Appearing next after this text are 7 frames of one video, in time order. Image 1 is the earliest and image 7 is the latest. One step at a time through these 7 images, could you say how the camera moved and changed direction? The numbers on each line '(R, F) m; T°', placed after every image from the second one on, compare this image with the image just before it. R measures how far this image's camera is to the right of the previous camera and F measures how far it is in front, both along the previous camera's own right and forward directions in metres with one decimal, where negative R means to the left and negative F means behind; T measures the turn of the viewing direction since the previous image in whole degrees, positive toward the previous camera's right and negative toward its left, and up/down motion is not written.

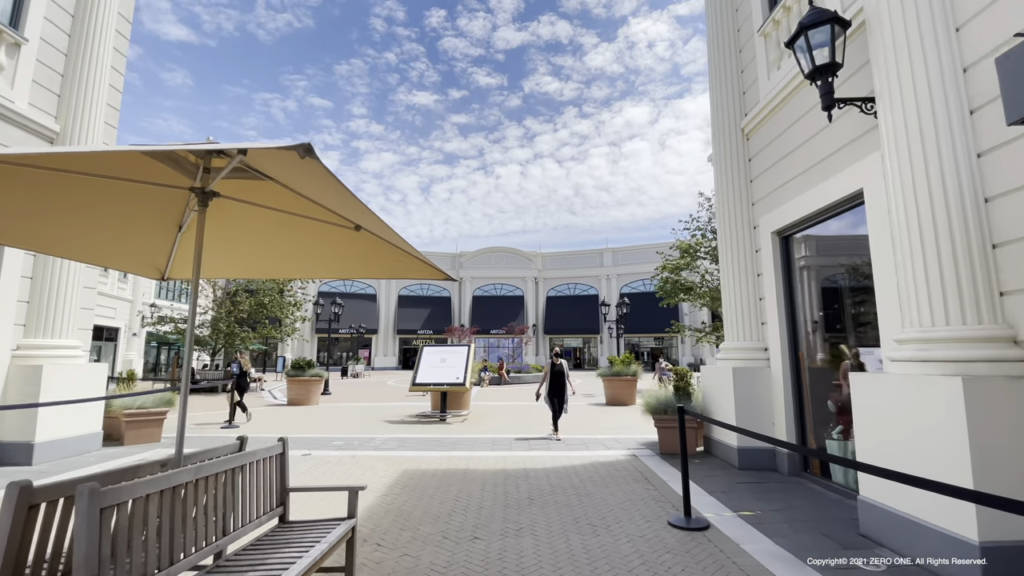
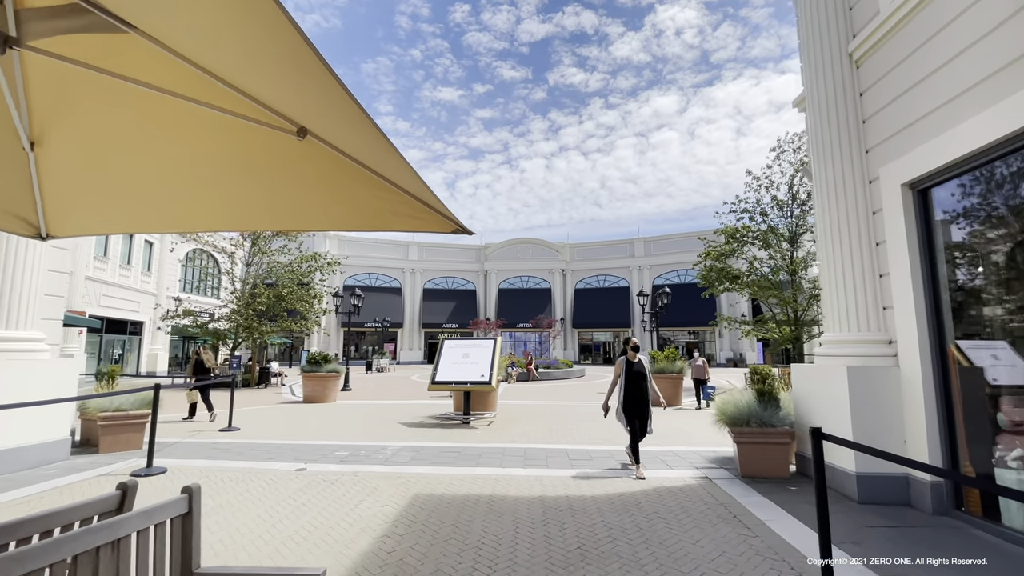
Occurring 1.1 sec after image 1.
(-0.1, +1.6) m; -3°
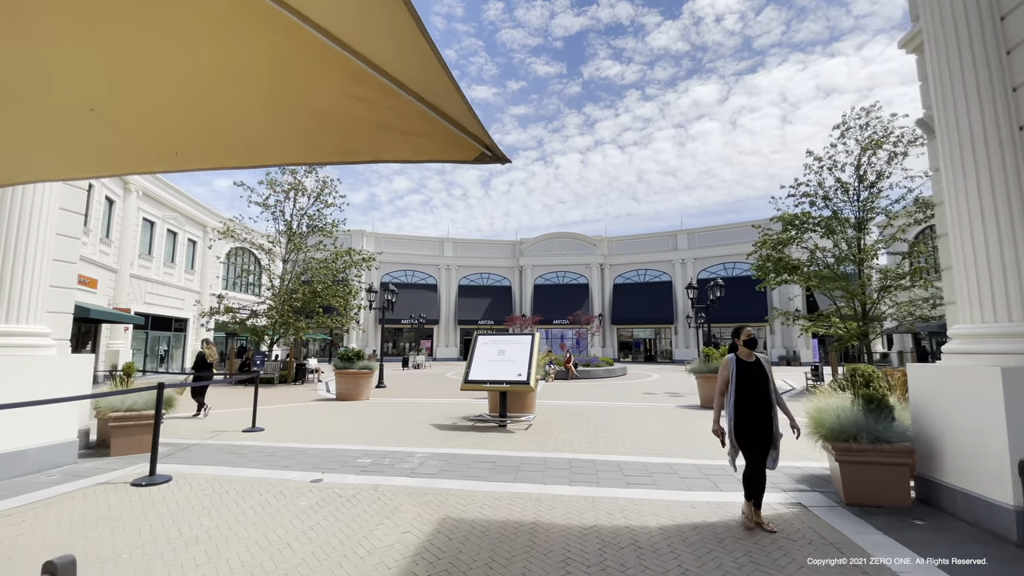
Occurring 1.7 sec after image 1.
(-0.1, +1.0) m; -4°
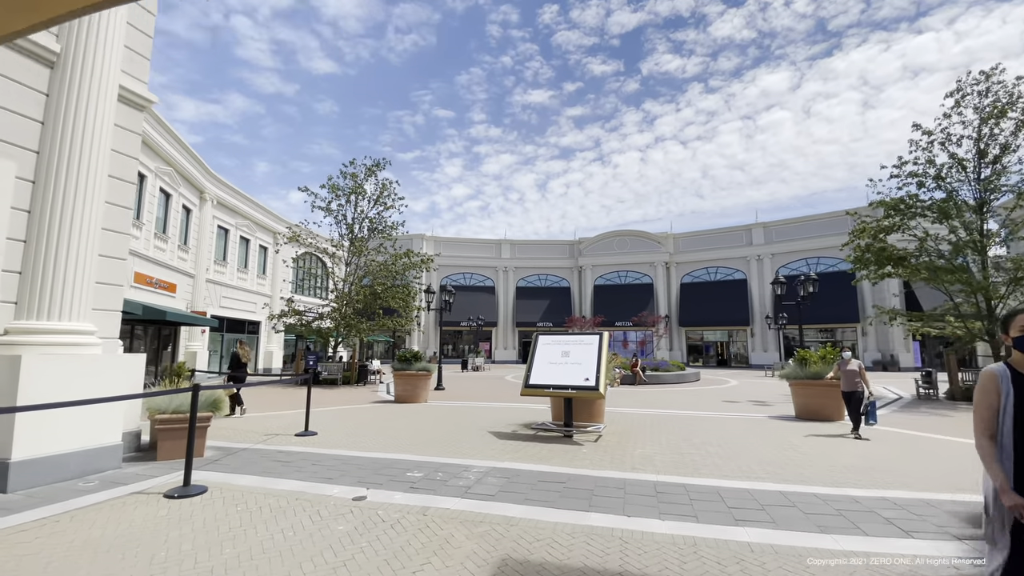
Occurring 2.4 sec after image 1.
(-0.1, +1.0) m; -7°
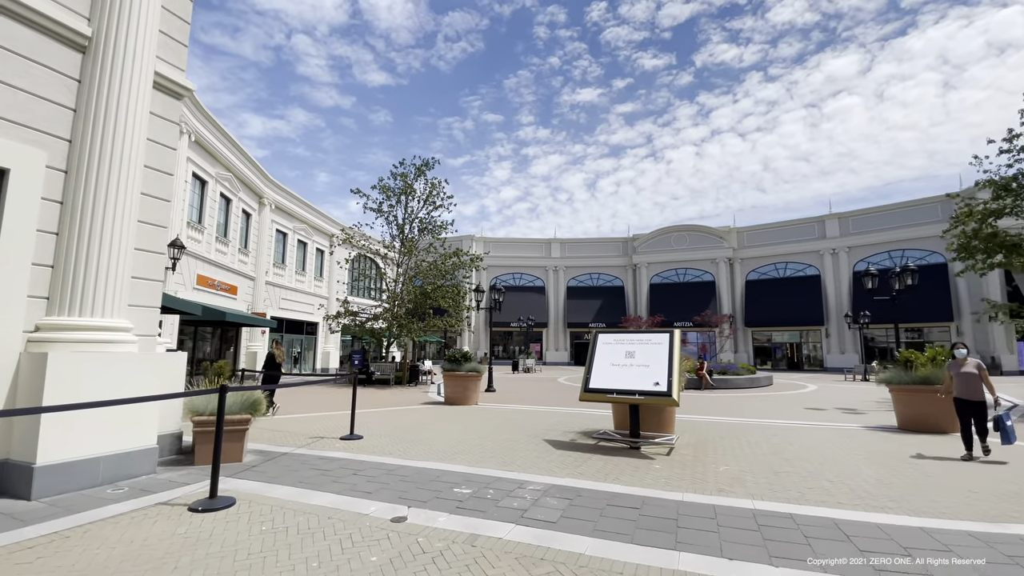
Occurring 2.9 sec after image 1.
(-0.1, +0.8) m; -6°
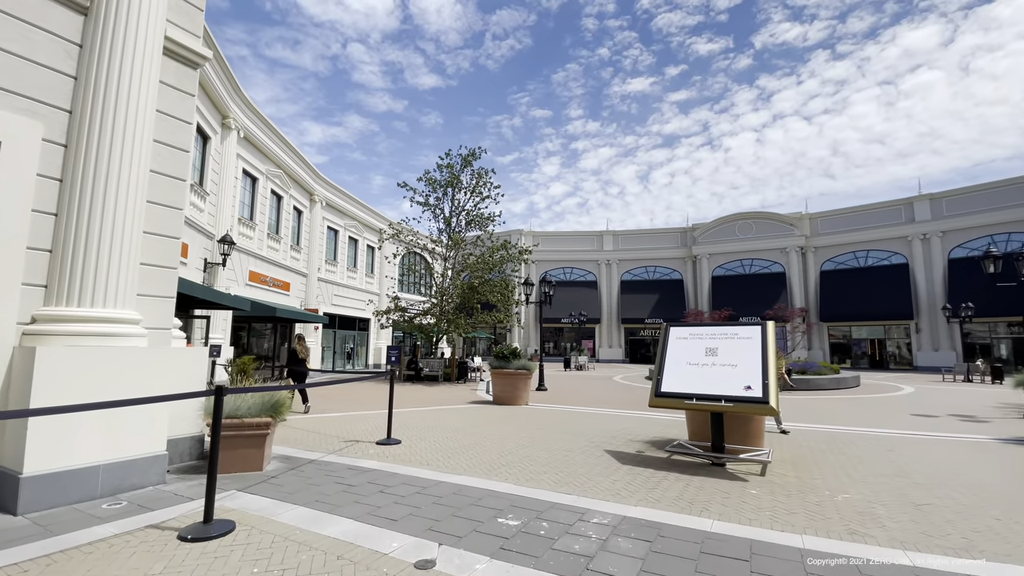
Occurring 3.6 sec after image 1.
(0.0, +1.1) m; -6°
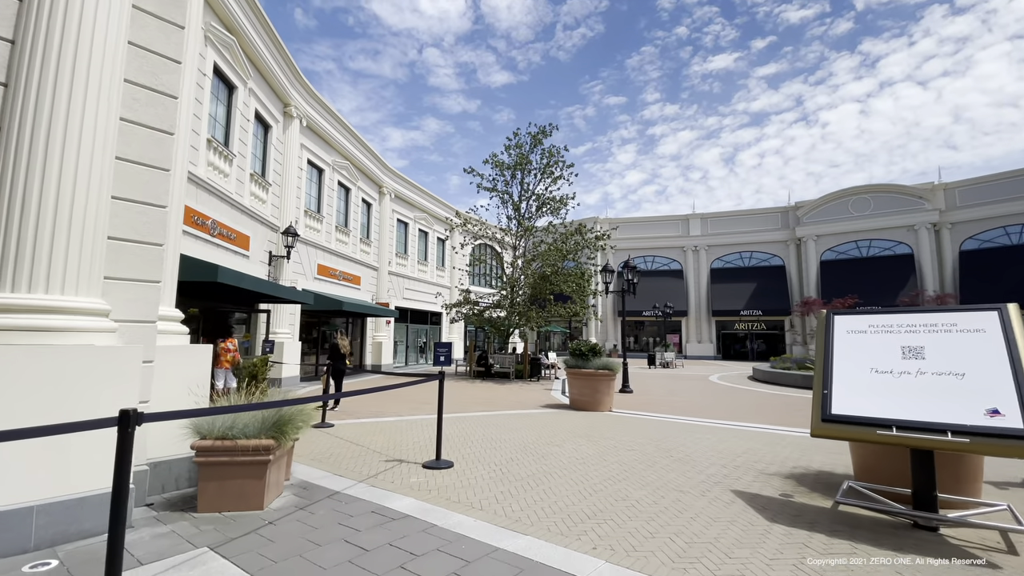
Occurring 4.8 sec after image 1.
(-0.1, +1.8) m; -9°
